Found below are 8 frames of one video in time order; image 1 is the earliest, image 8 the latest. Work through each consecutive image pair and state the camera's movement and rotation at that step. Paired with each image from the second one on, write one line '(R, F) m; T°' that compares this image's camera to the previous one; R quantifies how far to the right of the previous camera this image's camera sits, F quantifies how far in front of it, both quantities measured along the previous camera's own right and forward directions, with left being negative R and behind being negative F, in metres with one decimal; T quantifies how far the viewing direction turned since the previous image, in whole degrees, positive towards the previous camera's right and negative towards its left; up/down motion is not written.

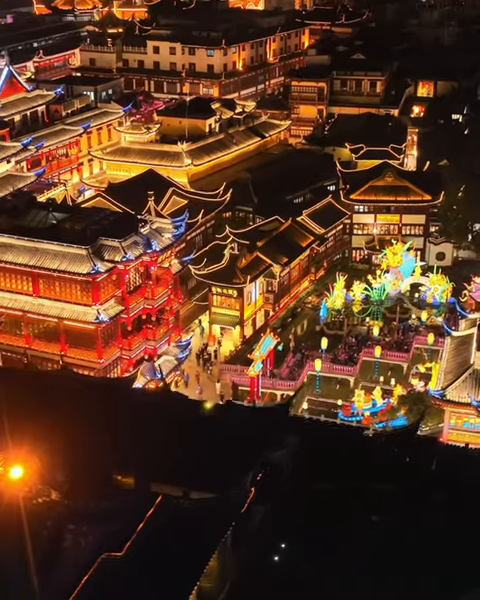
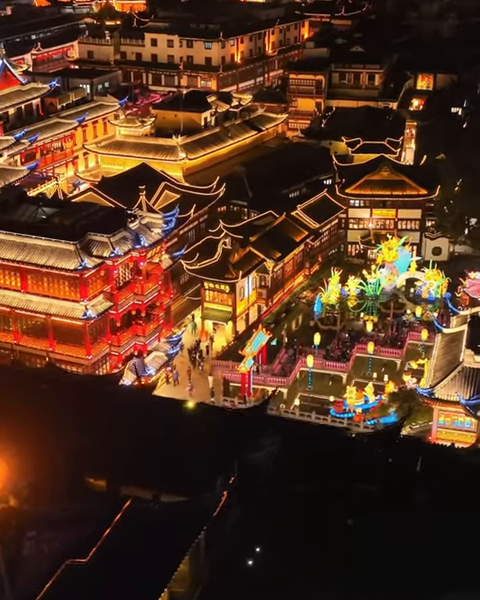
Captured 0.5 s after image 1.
(+0.5, +0.3) m; 0°
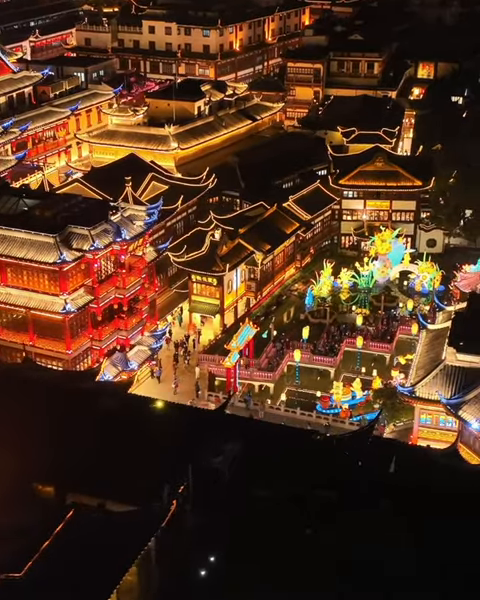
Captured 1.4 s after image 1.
(+0.9, +0.5) m; -1°
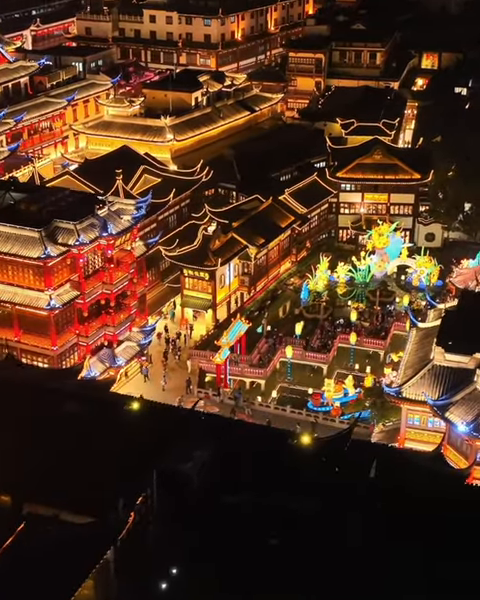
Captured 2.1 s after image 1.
(+0.7, +0.5) m; -1°
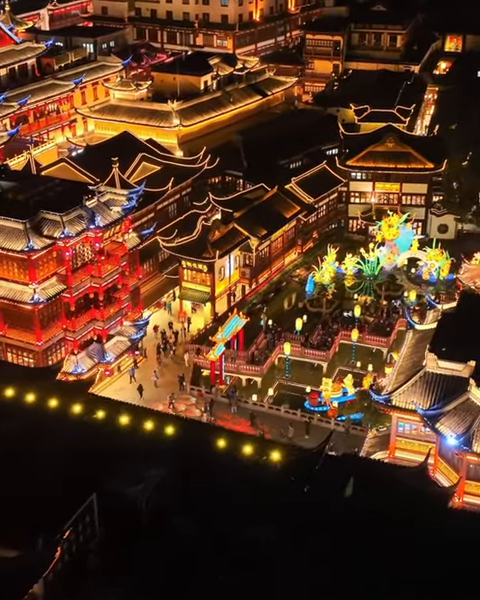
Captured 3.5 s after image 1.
(+1.2, +1.2) m; -2°
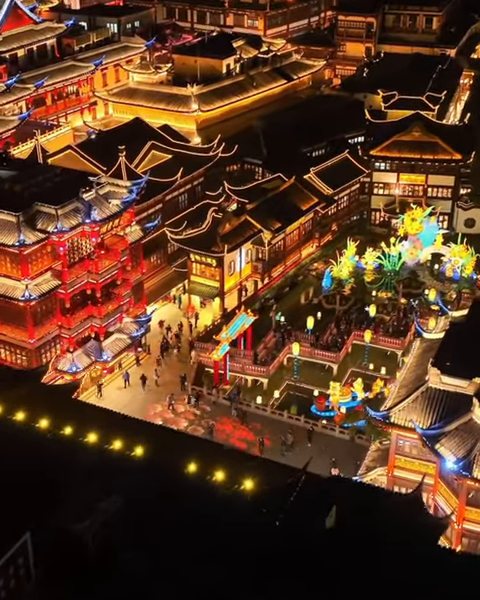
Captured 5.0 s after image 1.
(+1.2, +1.4) m; -3°
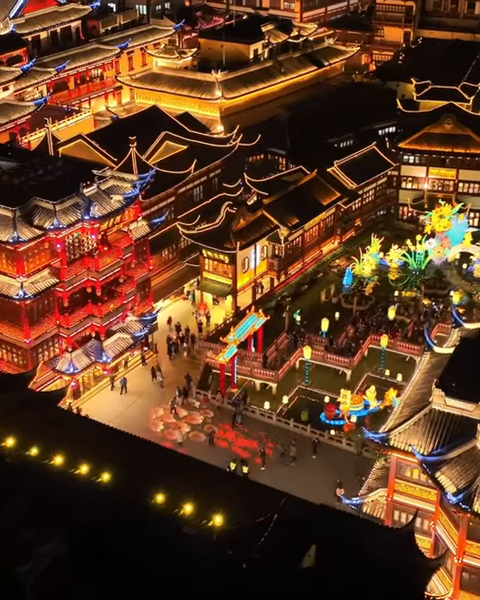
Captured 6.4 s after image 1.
(+1.2, +1.4) m; -3°
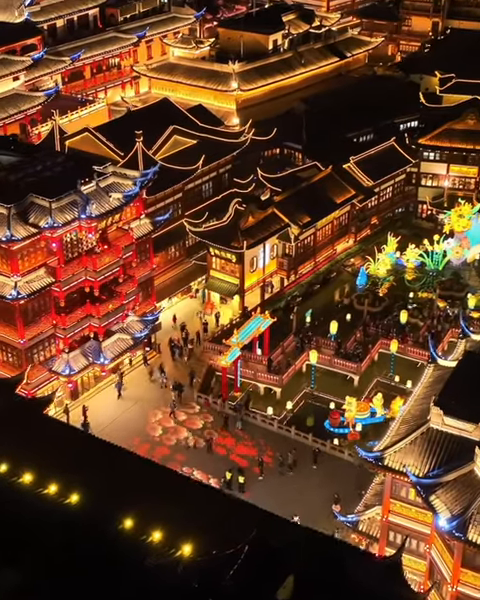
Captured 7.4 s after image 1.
(+0.9, +0.9) m; -2°
